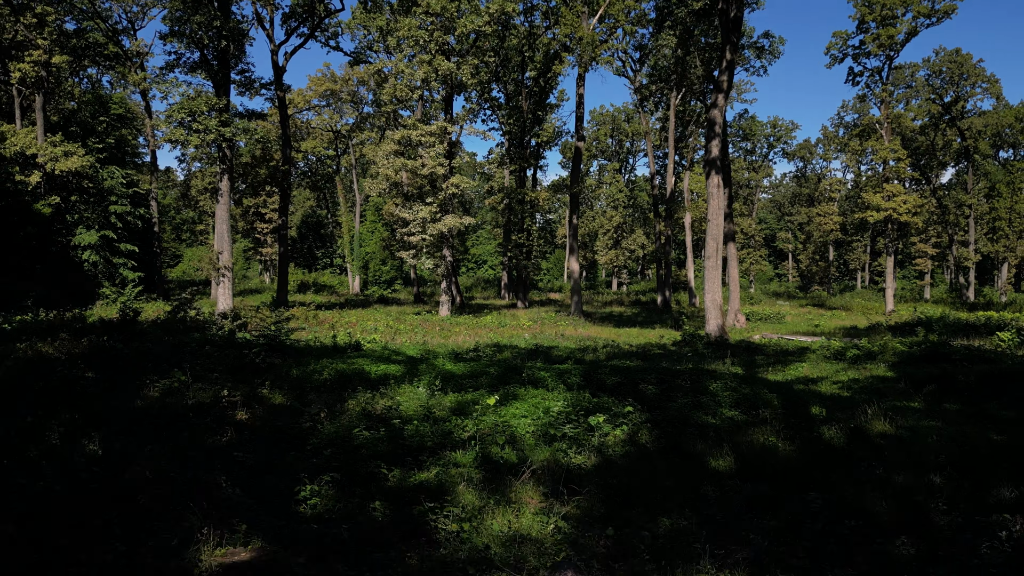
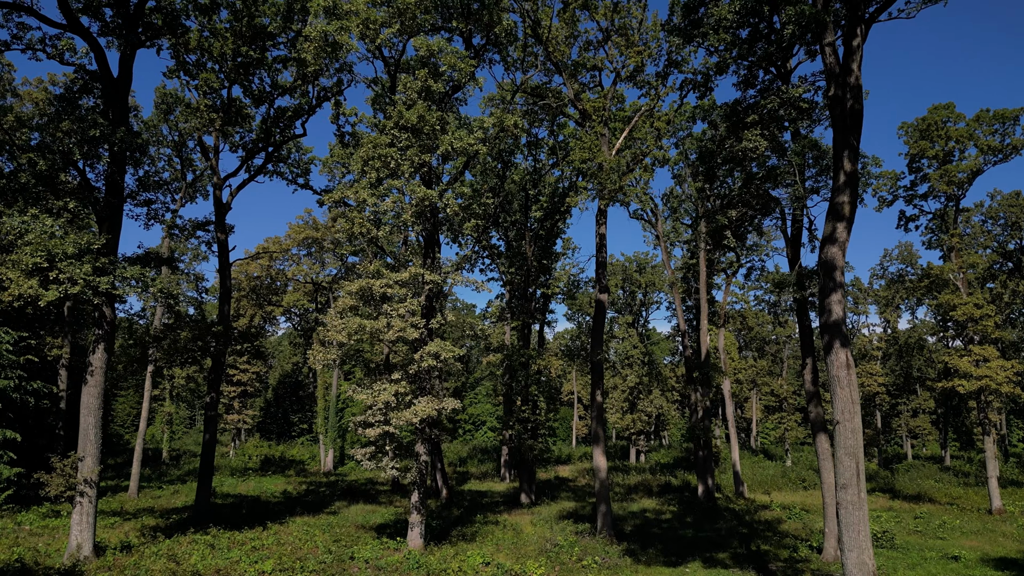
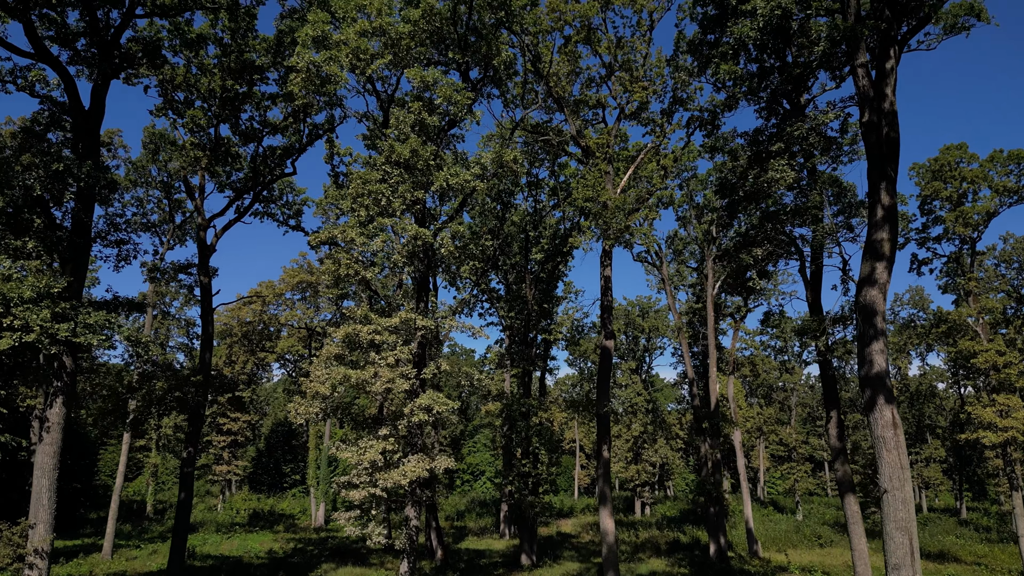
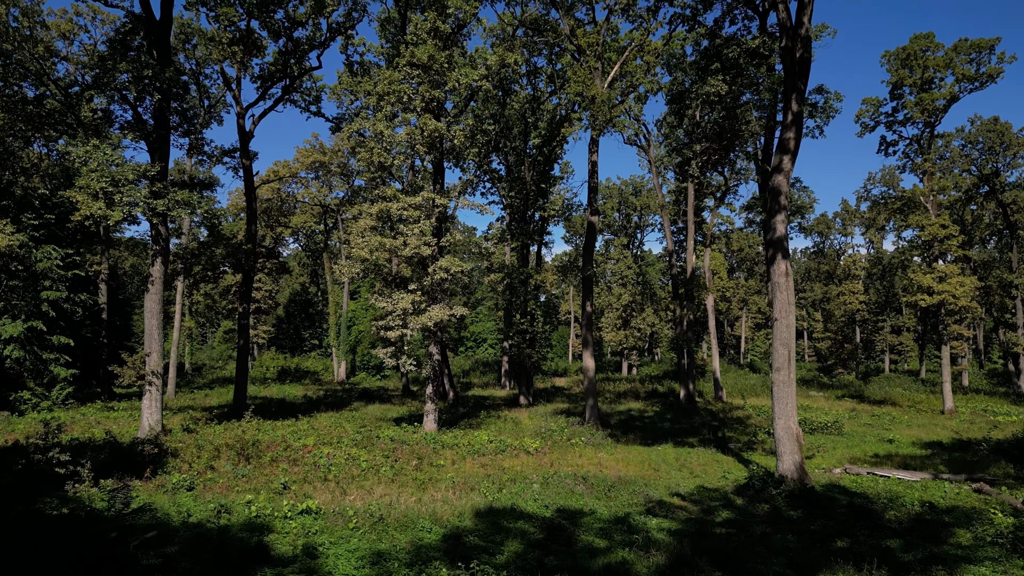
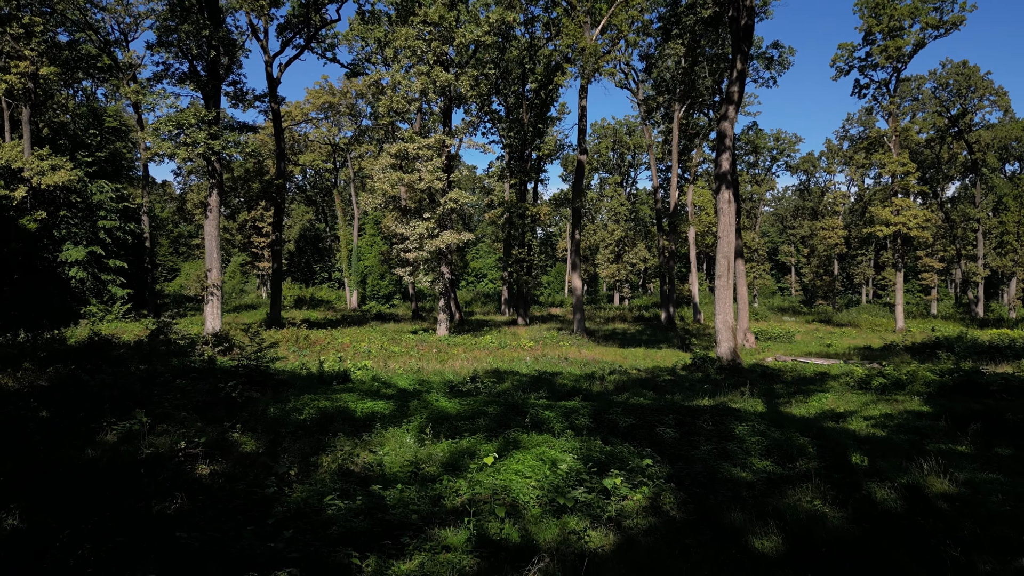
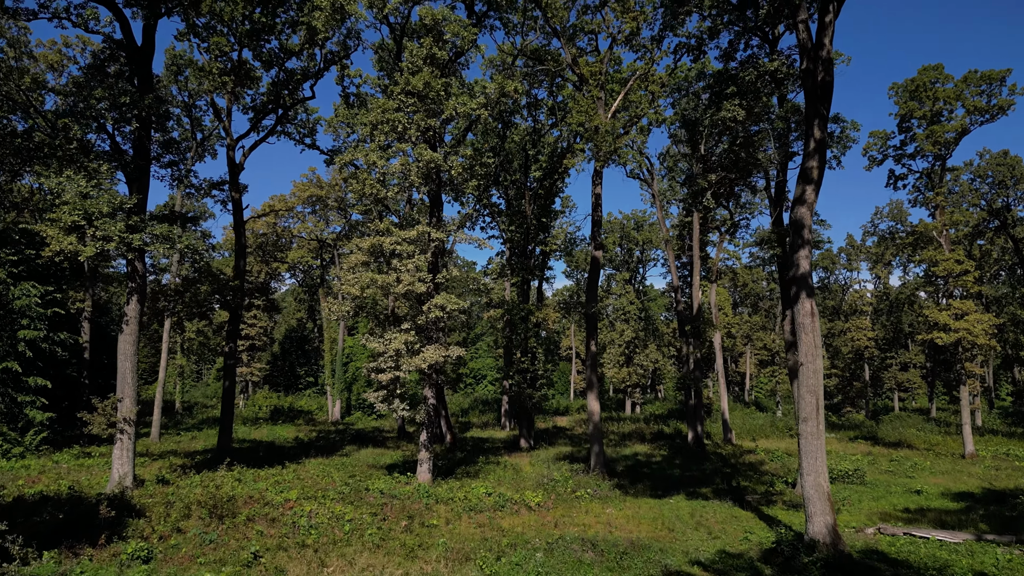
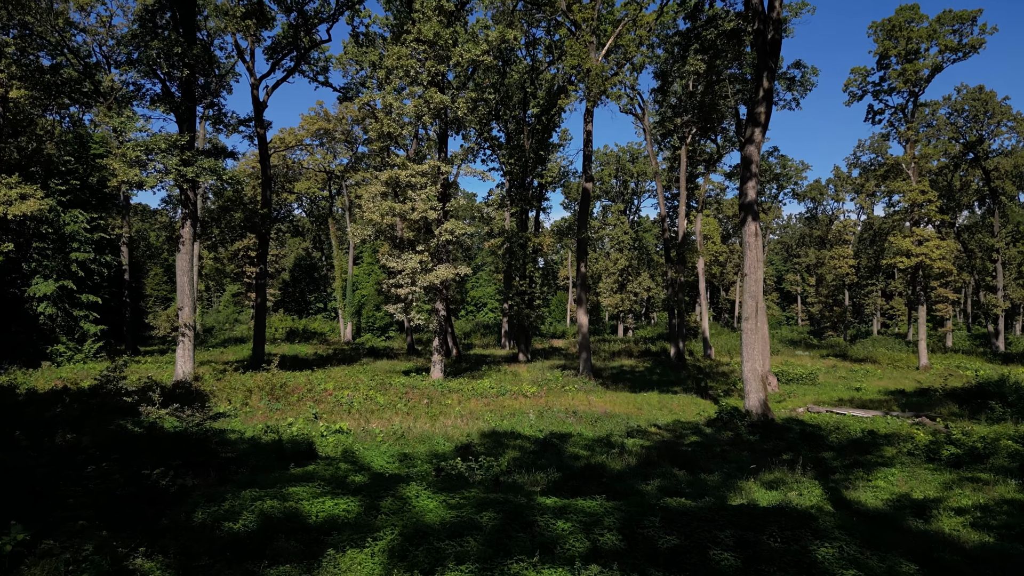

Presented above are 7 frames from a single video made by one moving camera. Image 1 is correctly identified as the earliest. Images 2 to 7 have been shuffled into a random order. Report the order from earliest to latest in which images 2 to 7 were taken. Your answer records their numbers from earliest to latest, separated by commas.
5, 7, 4, 6, 2, 3
